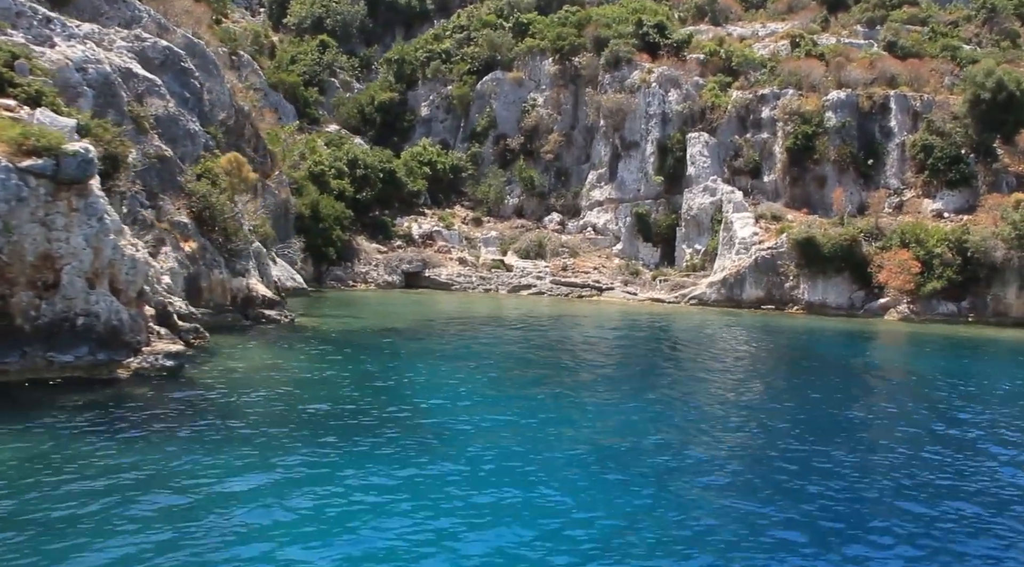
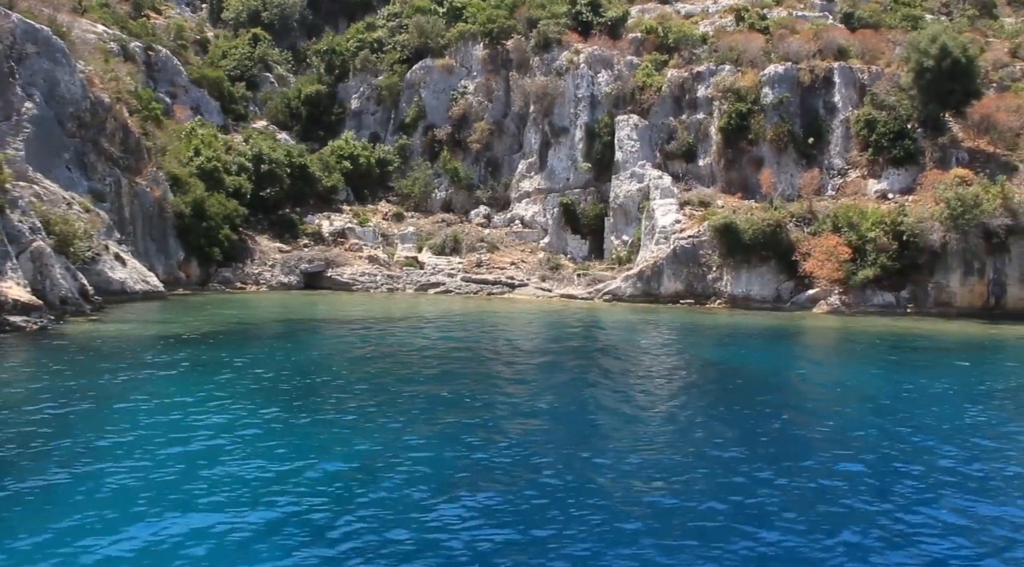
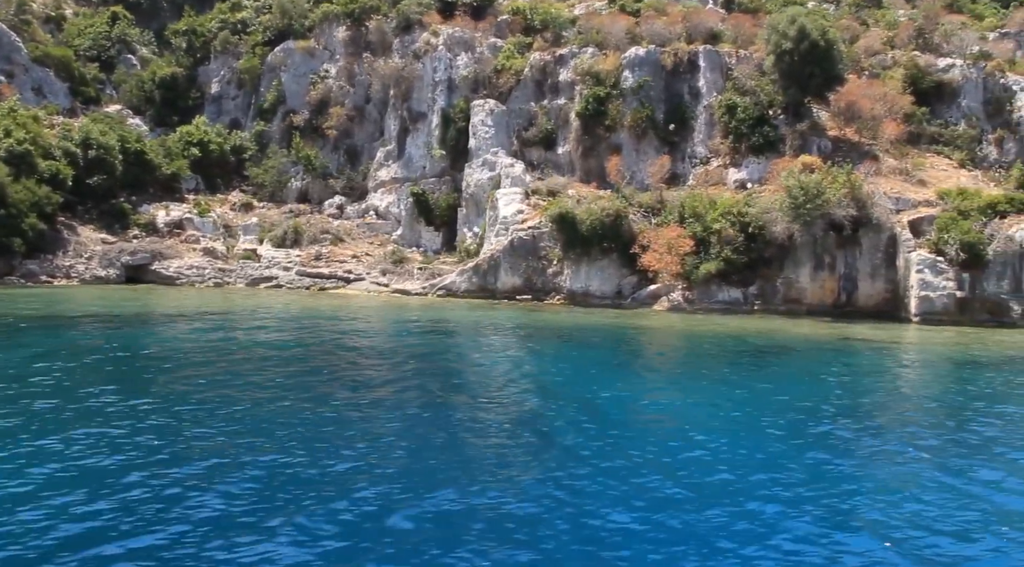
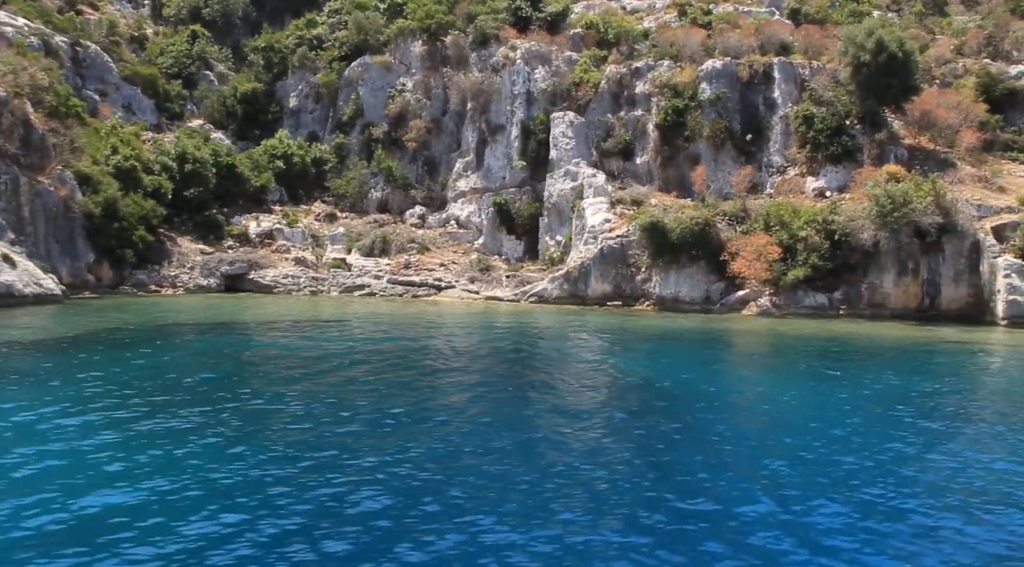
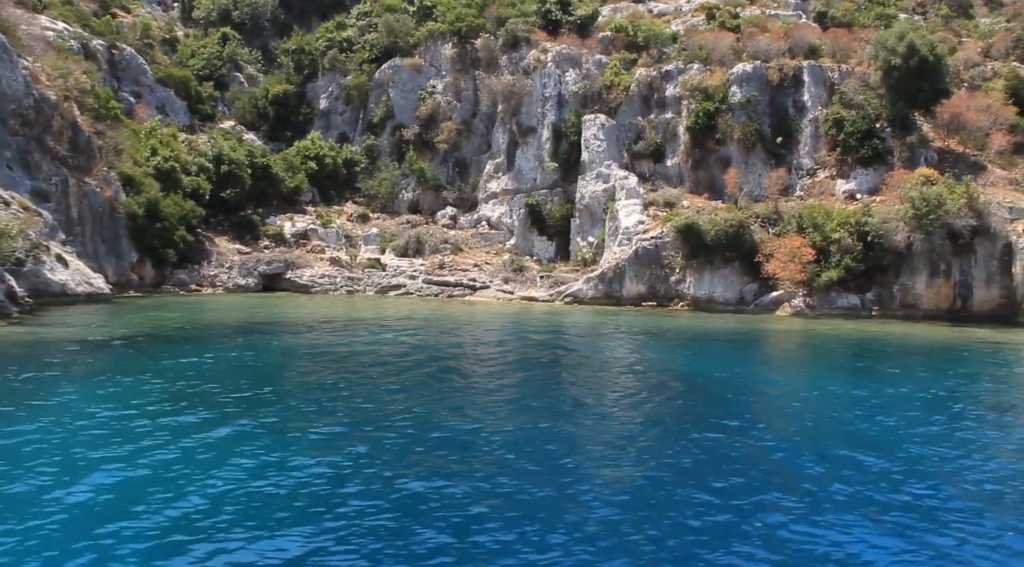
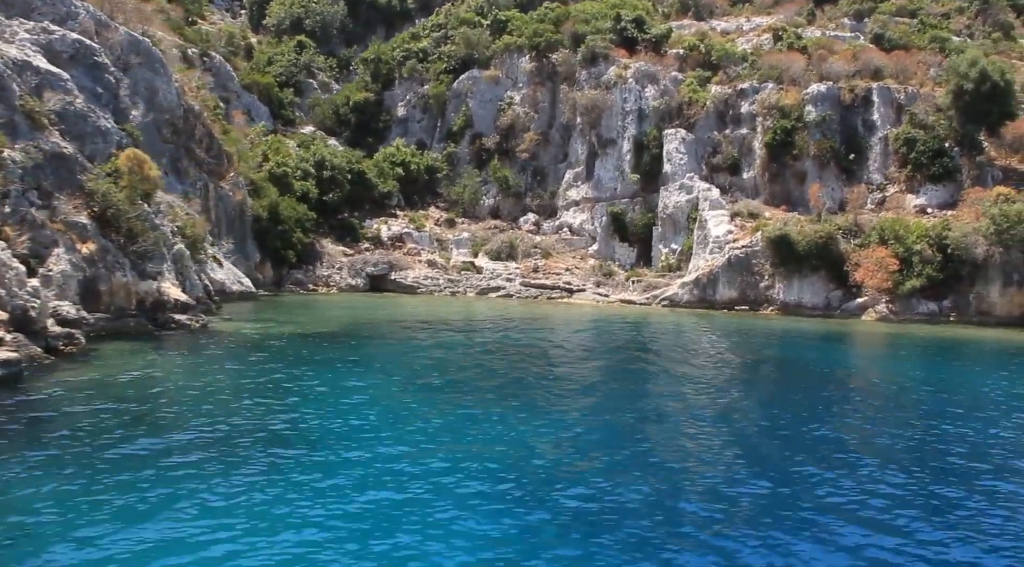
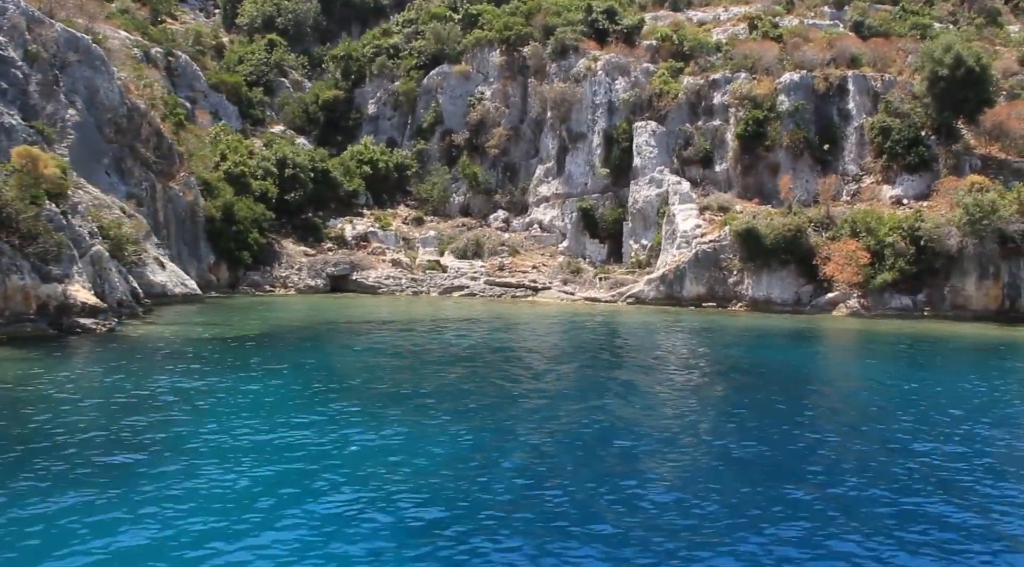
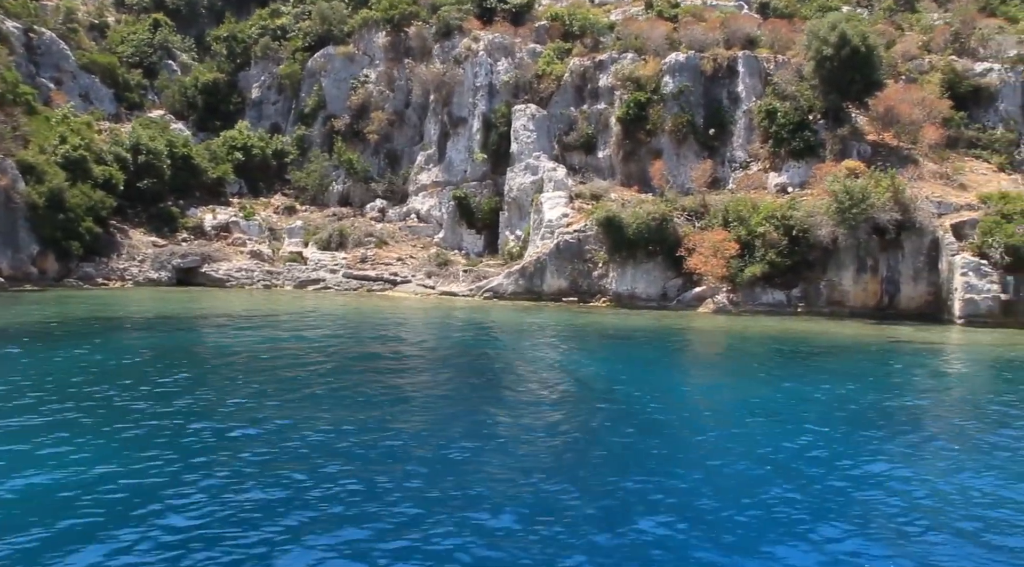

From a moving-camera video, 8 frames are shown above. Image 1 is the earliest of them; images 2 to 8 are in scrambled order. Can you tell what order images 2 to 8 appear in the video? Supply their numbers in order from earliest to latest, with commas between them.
6, 7, 2, 5, 4, 8, 3
